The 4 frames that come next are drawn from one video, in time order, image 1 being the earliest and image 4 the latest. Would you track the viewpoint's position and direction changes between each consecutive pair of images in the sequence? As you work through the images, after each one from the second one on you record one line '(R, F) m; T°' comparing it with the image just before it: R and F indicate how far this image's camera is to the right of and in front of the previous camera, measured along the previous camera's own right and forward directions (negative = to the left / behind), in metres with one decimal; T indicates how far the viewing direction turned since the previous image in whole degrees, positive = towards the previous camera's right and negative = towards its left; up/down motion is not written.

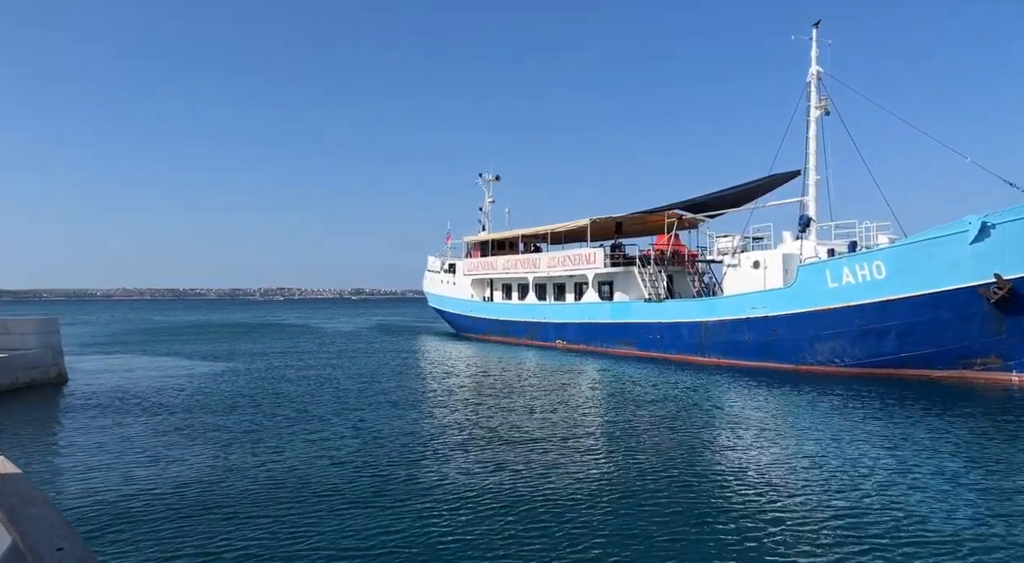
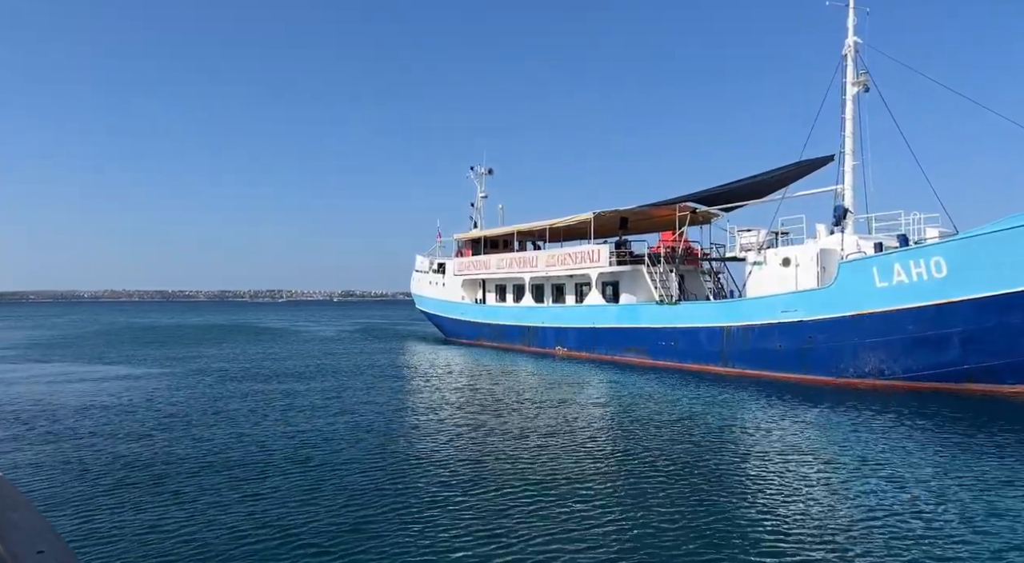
(-0.1, +3.9) m; +1°
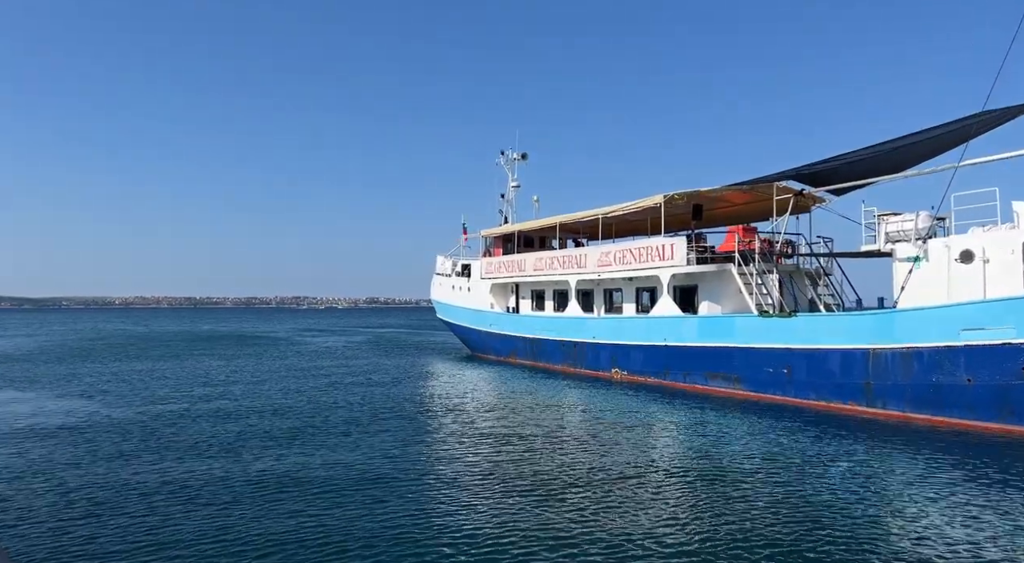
(-0.8, +7.9) m; -2°
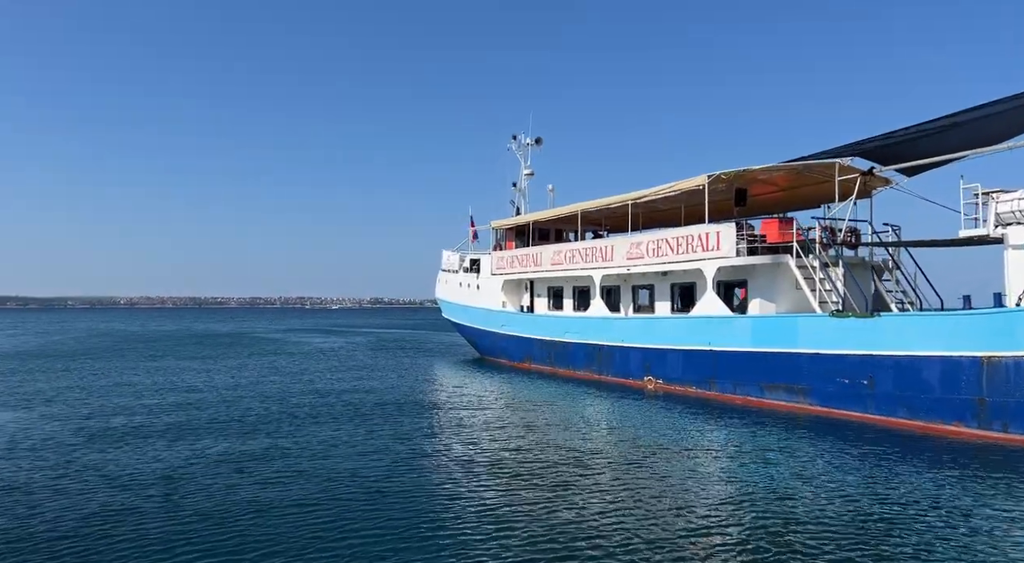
(-0.5, +3.7) m; 0°
